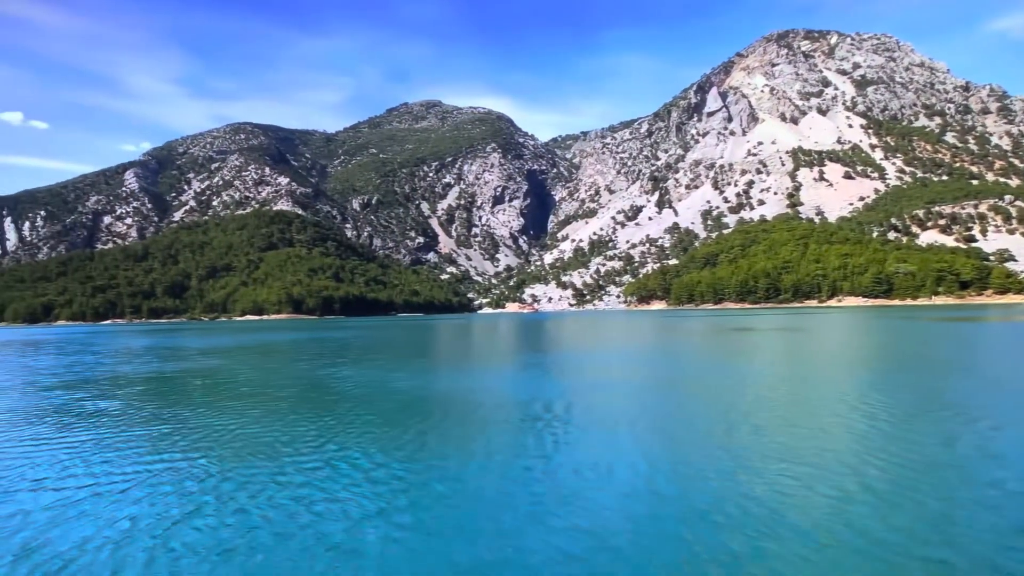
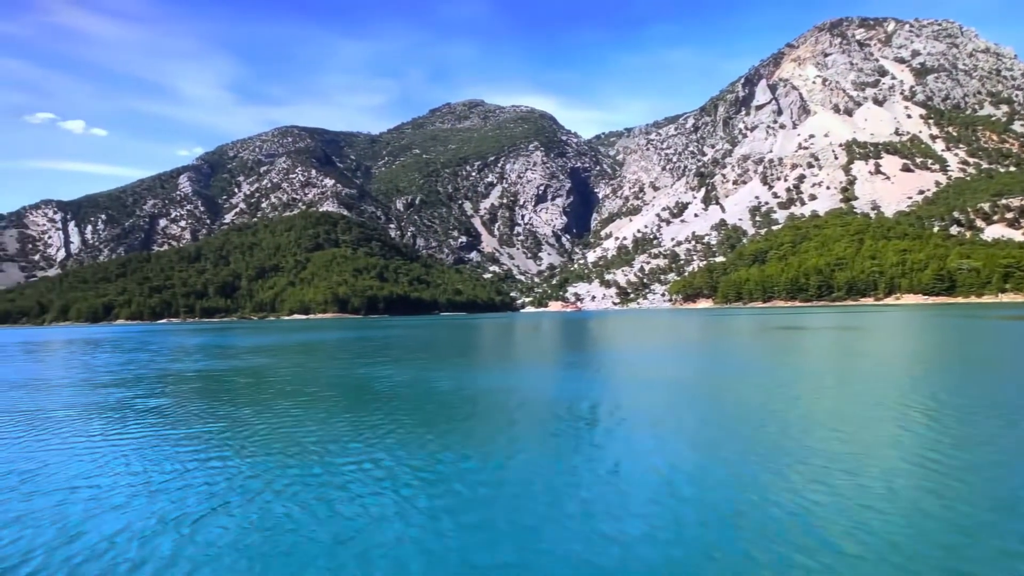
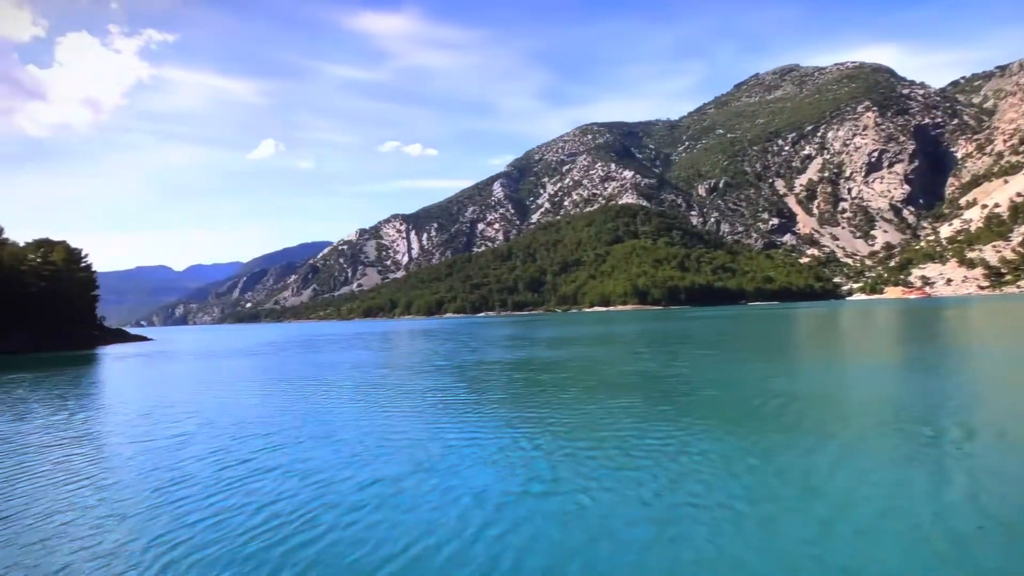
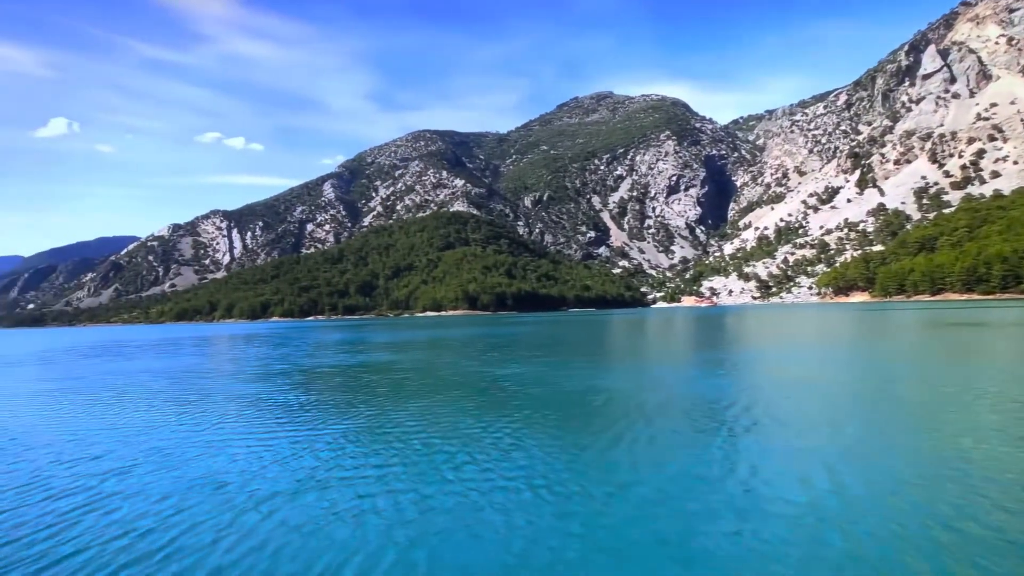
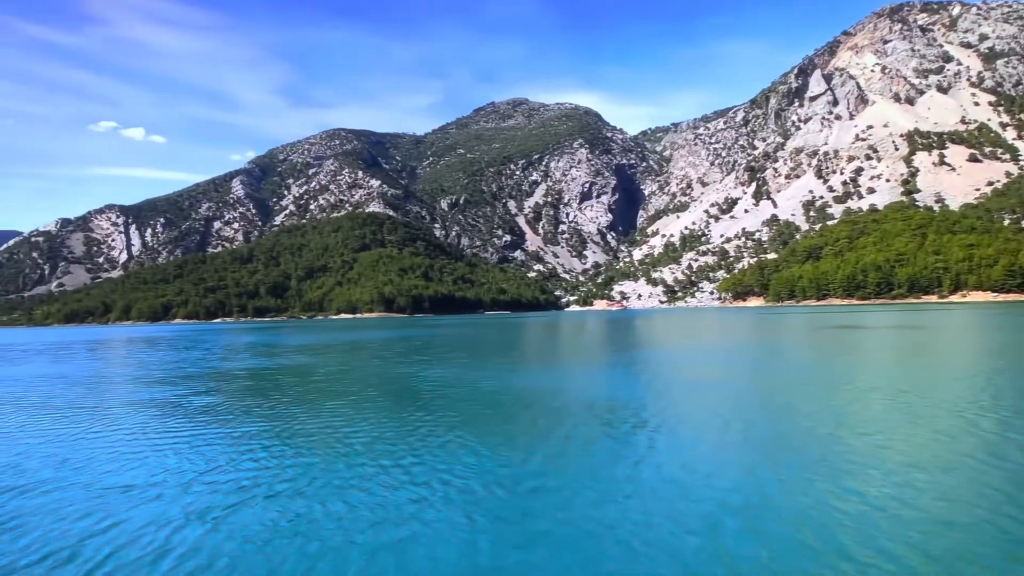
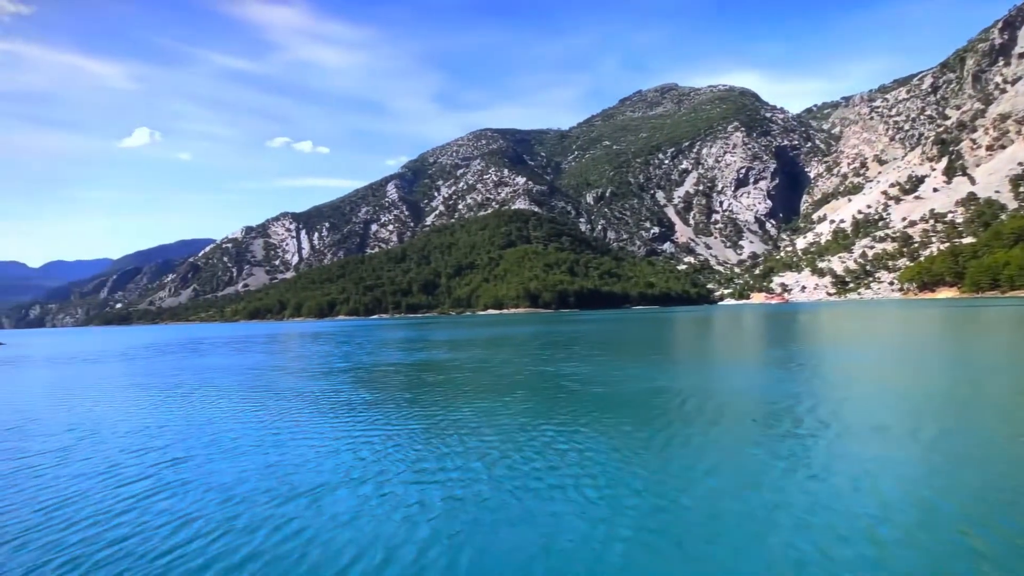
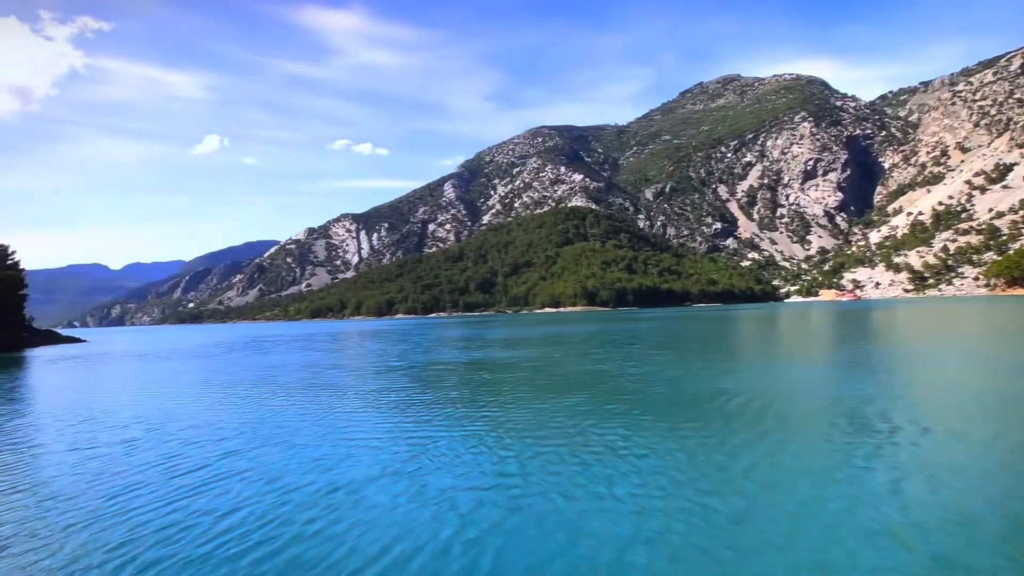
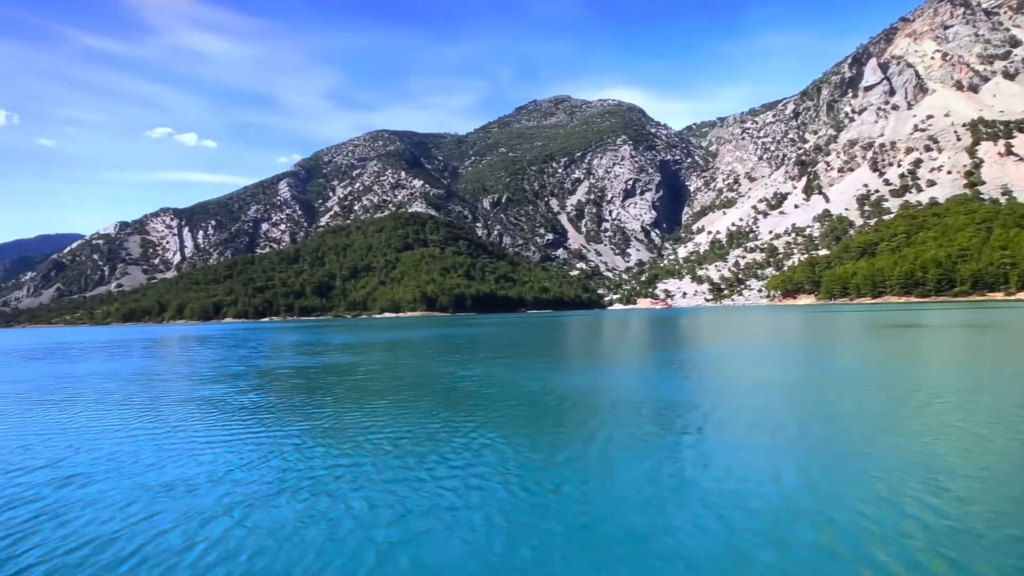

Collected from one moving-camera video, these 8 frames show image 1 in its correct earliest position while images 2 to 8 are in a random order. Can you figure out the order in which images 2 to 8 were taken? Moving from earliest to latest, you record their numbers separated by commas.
2, 5, 8, 4, 6, 7, 3
